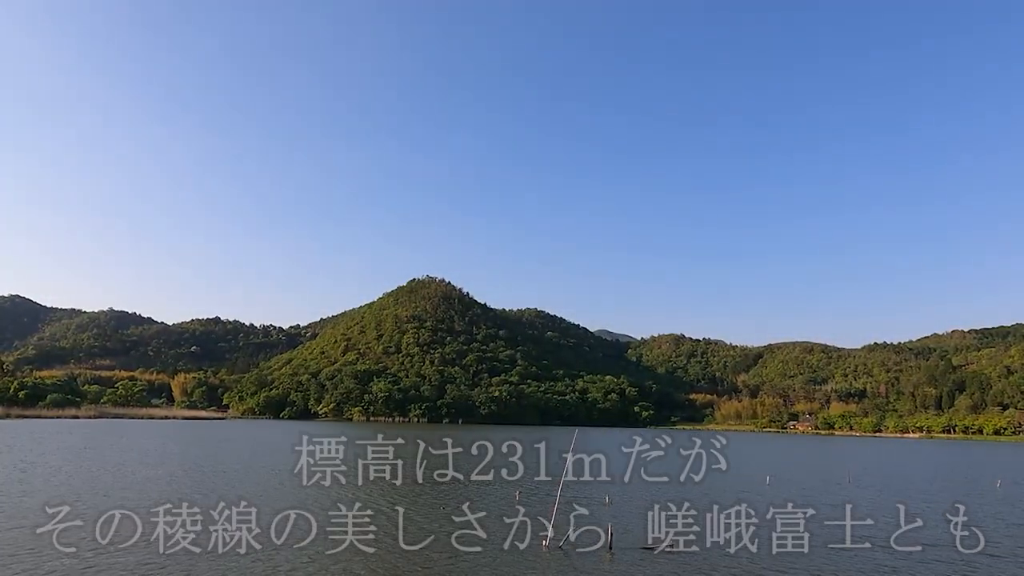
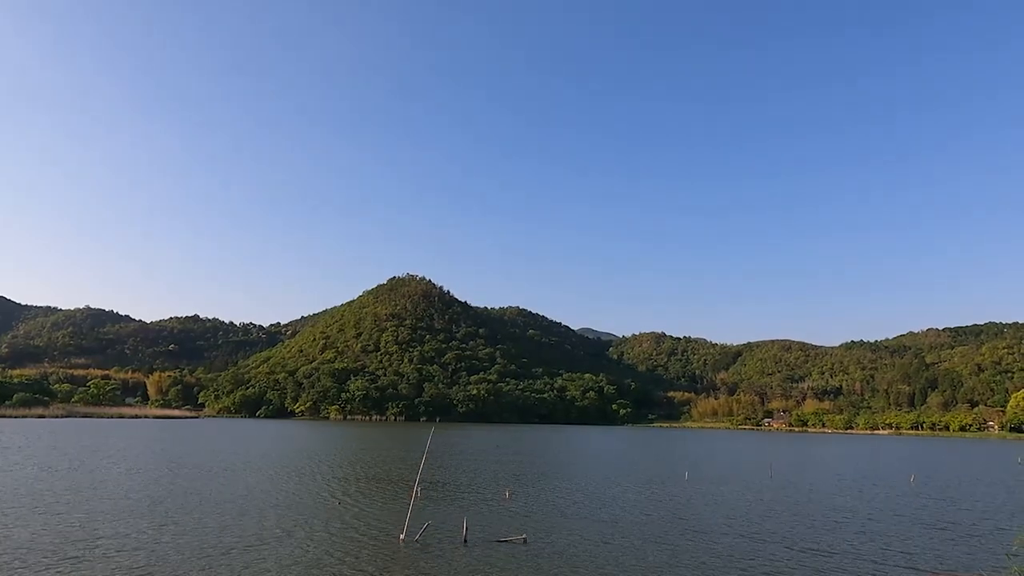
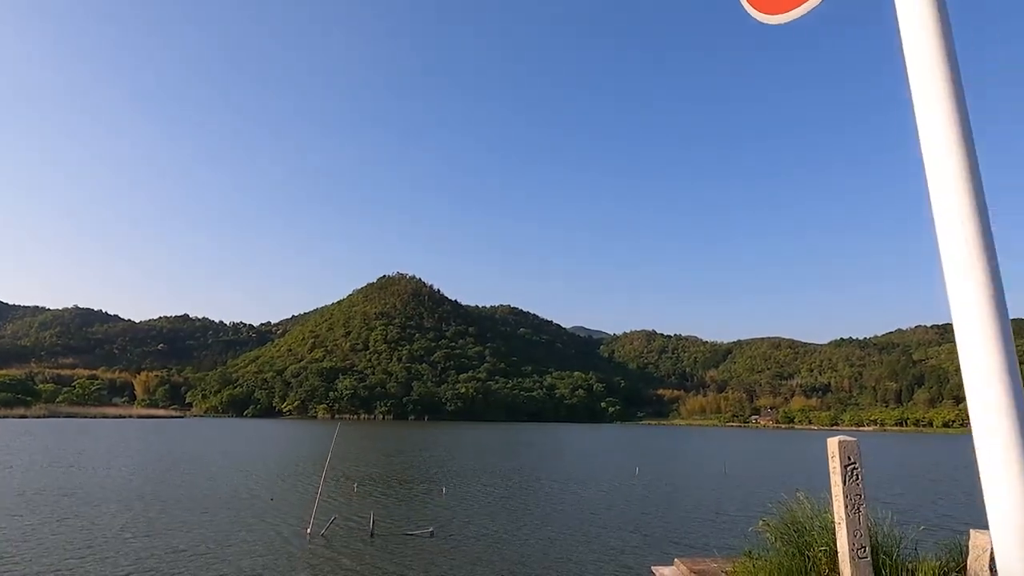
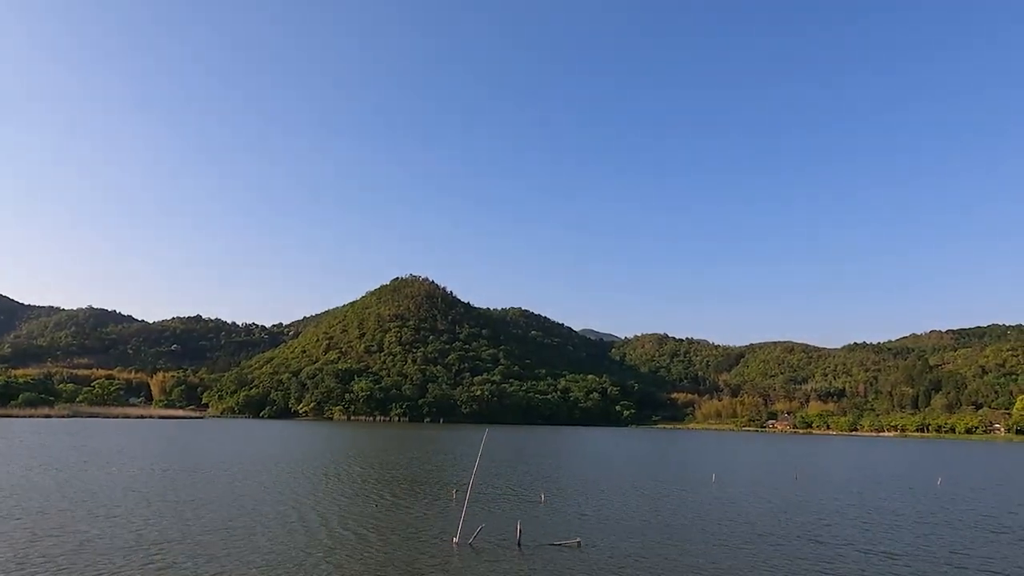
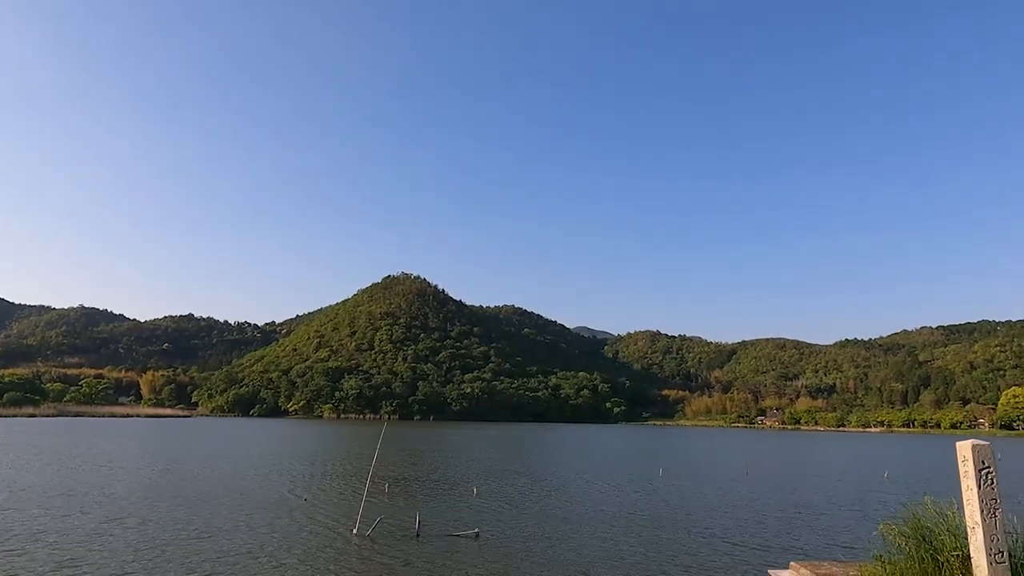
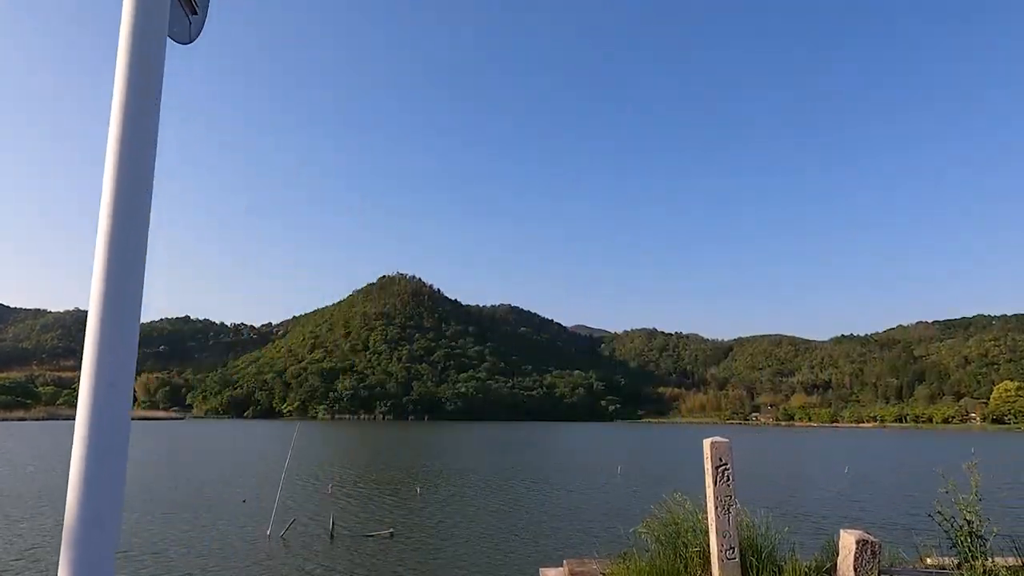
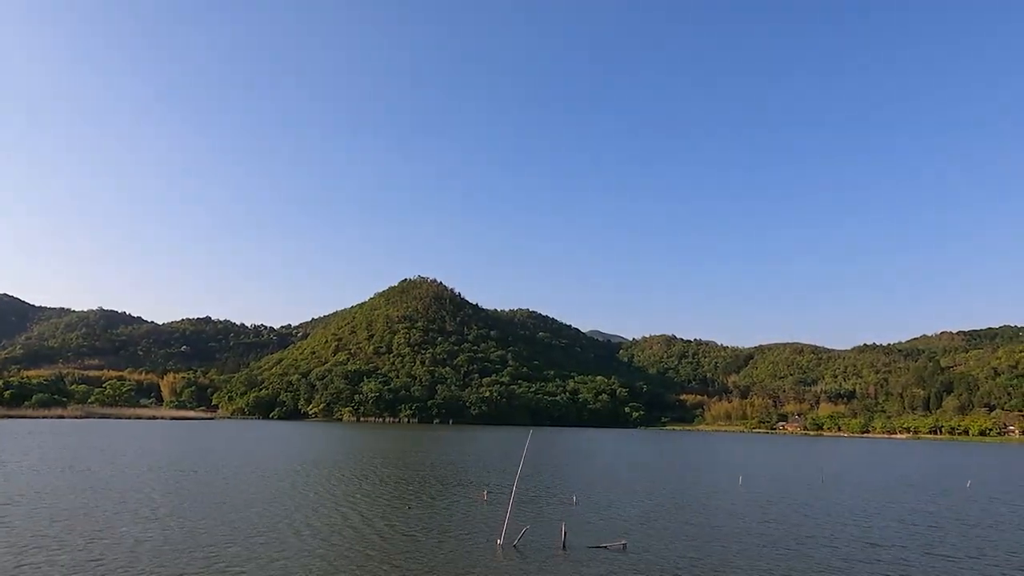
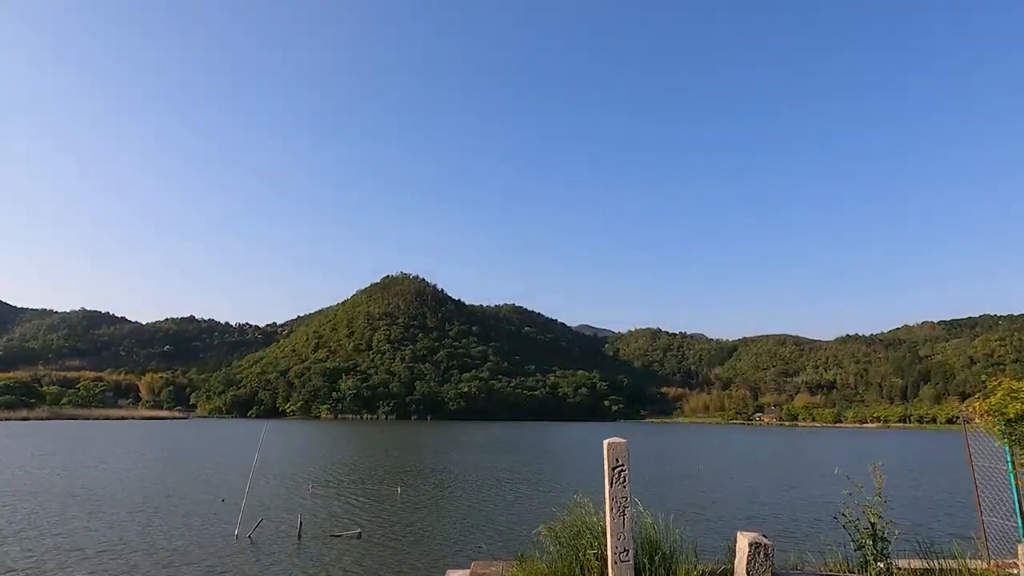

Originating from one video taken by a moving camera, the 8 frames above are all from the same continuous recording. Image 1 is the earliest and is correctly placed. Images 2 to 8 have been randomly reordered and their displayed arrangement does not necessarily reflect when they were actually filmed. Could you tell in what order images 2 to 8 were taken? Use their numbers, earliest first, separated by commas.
7, 4, 2, 5, 3, 6, 8
